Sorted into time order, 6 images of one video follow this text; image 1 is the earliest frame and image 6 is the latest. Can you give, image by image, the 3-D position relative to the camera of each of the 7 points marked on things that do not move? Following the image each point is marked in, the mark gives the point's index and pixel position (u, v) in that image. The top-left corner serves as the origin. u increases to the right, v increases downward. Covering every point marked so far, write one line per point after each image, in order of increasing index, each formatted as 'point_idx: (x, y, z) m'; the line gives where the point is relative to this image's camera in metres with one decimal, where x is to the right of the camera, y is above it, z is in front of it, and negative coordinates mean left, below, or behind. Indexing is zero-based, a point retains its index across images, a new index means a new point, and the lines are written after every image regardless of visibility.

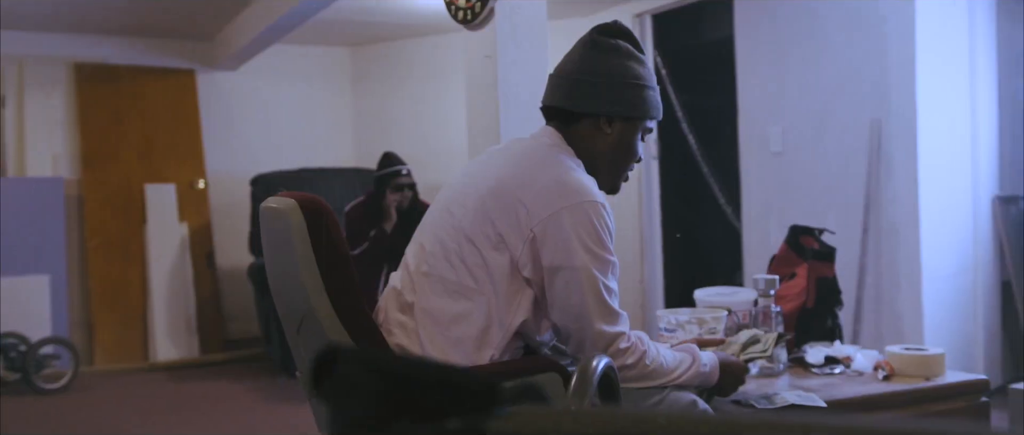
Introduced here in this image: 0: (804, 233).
0: (+0.6, 0.0, +1.7) m
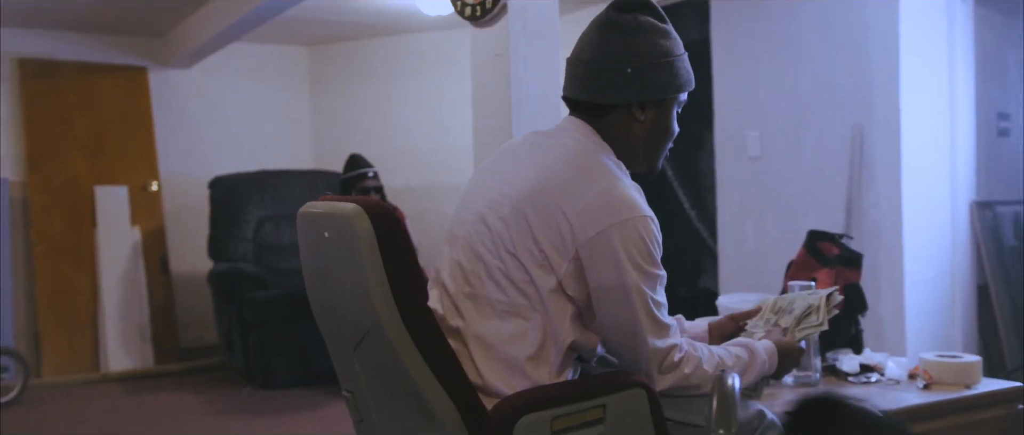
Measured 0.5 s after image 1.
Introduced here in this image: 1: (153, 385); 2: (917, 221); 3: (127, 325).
0: (+0.6, 0.0, +1.7) m
1: (-1.4, -0.7, +3.3) m
2: (+1.3, 0.0, +2.7) m
3: (-1.7, -0.5, +3.7) m
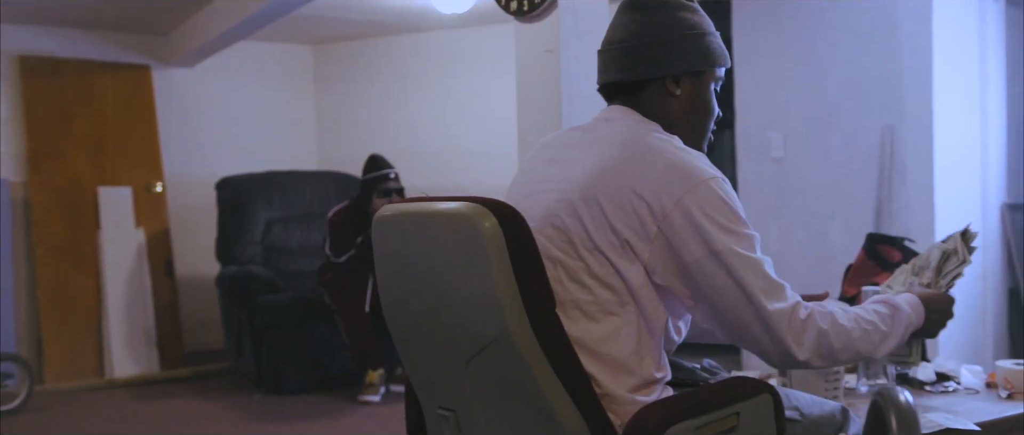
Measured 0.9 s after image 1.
0: (+0.7, 0.0, +1.6) m
1: (-1.3, -0.7, +3.3) m
2: (+1.3, 0.0, +2.6) m
3: (-1.6, -0.5, +3.6) m
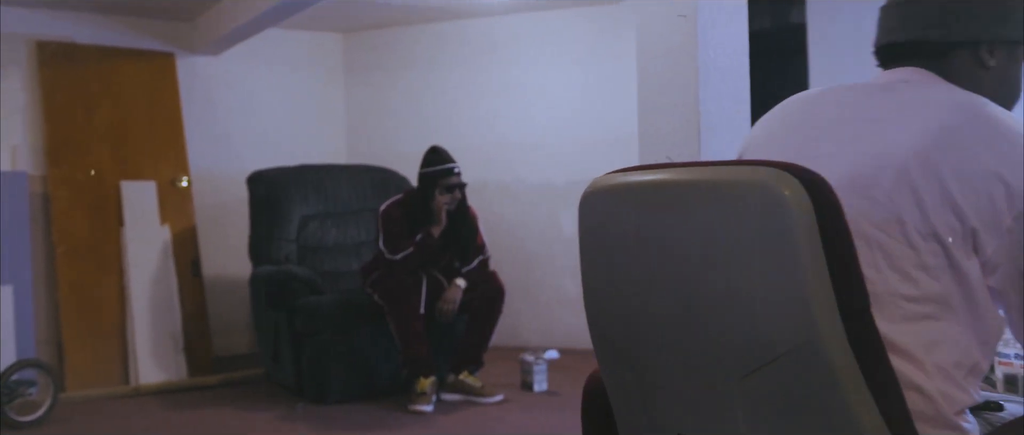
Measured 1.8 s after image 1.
0: (+0.9, 0.0, +1.4) m
1: (-1.1, -0.6, +3.0) m
2: (+1.6, 0.0, +2.4) m
3: (-1.4, -0.5, +3.4) m
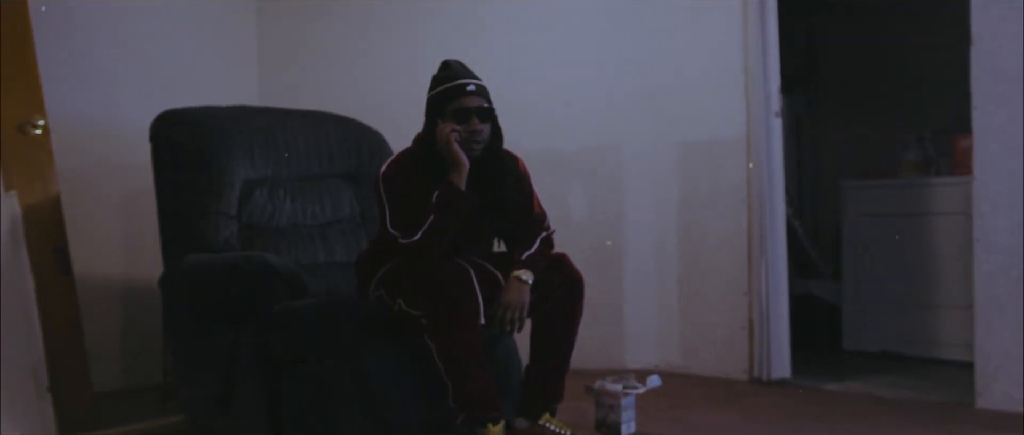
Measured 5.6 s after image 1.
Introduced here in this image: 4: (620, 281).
0: (+1.5, +0.1, +0.7) m
1: (-0.9, -0.6, +1.8) m
2: (+1.9, +0.1, +1.9) m
3: (-1.2, -0.4, +2.1) m
4: (+0.4, -0.2, +2.9) m
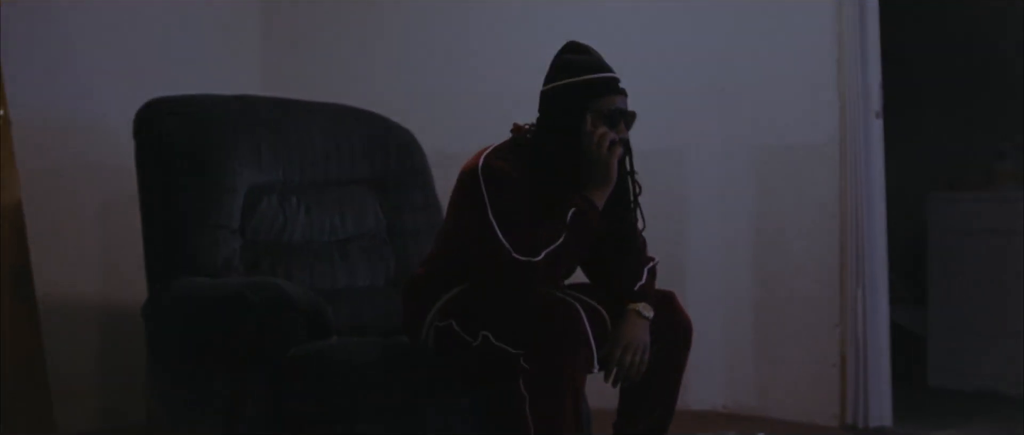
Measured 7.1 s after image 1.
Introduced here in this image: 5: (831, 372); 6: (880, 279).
0: (+1.6, 0.0, +0.3) m
1: (-0.8, -0.6, +1.4) m
2: (+2.0, 0.0, +1.5) m
3: (-1.1, -0.4, +1.6) m
4: (+0.5, -0.3, +2.5) m
5: (+0.9, -0.4, +2.4) m
6: (+1.0, -0.2, +2.4) m
